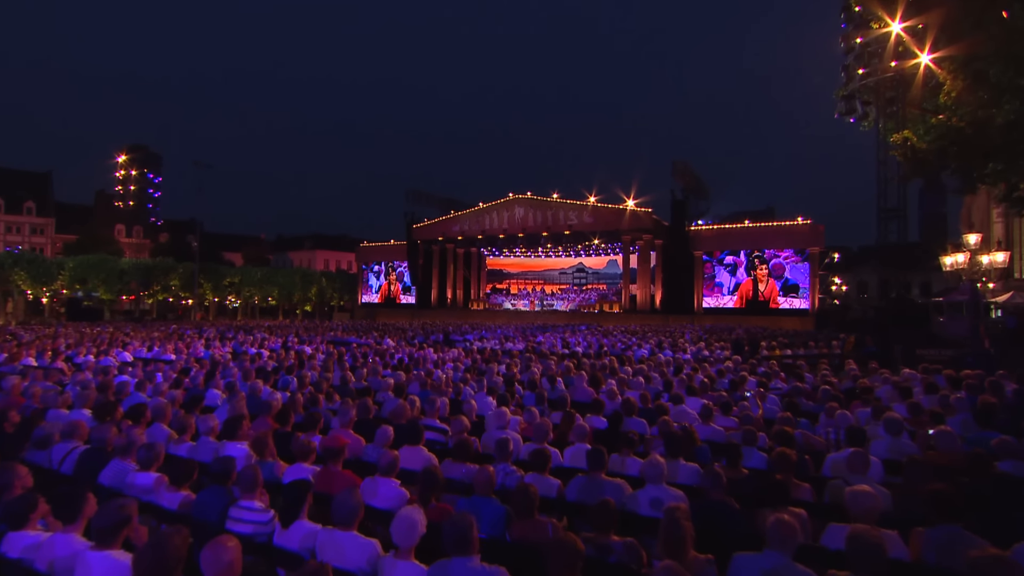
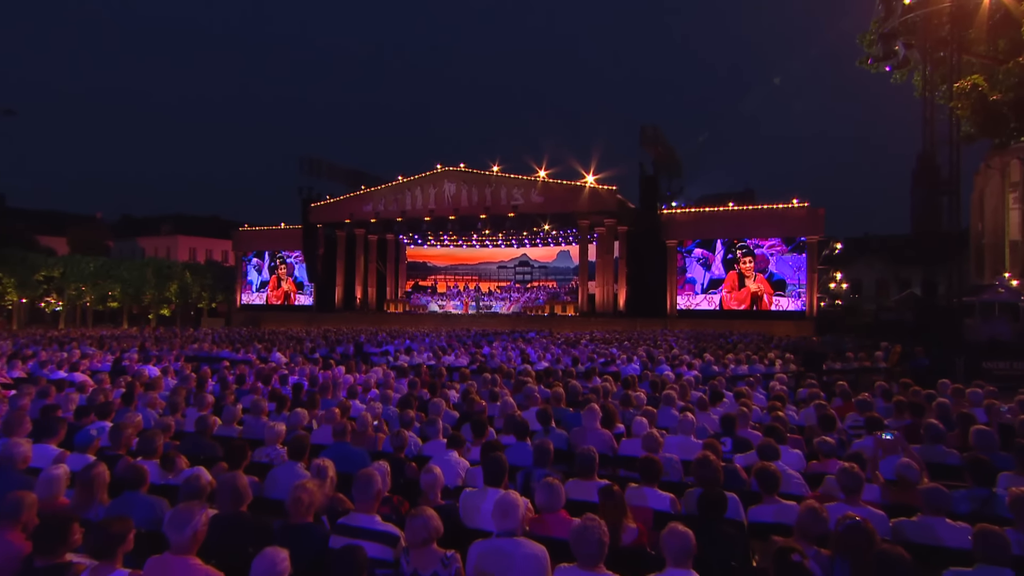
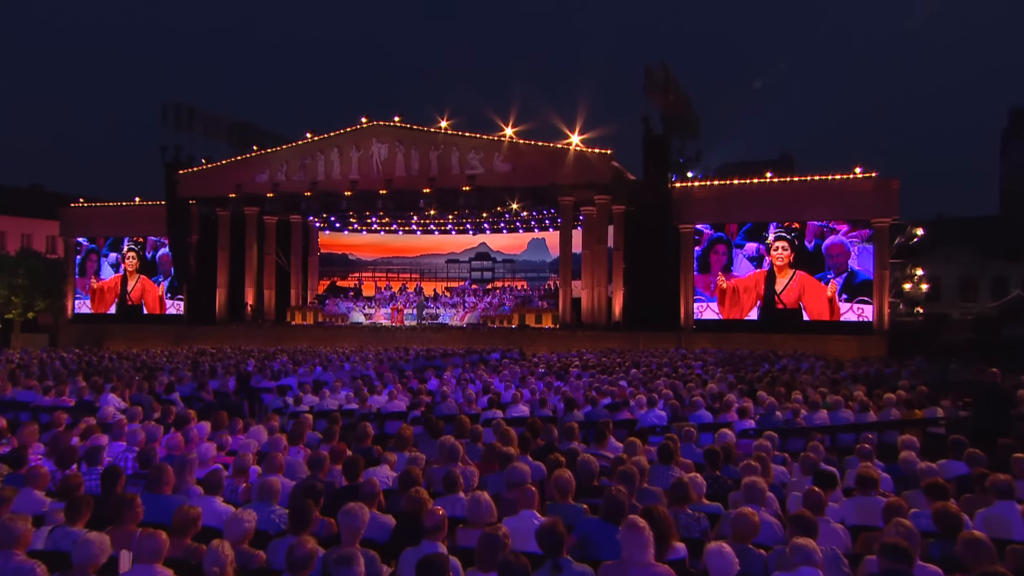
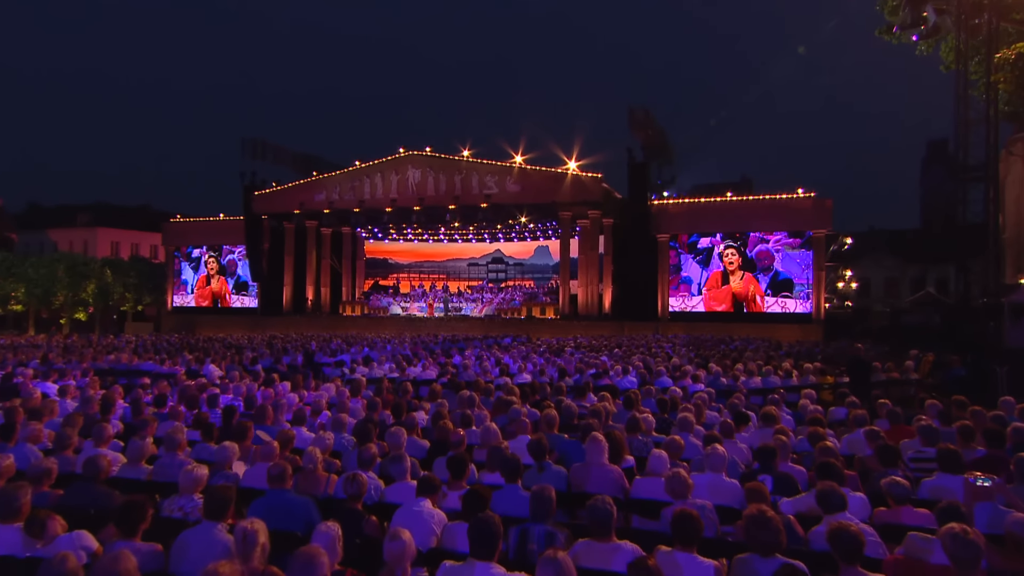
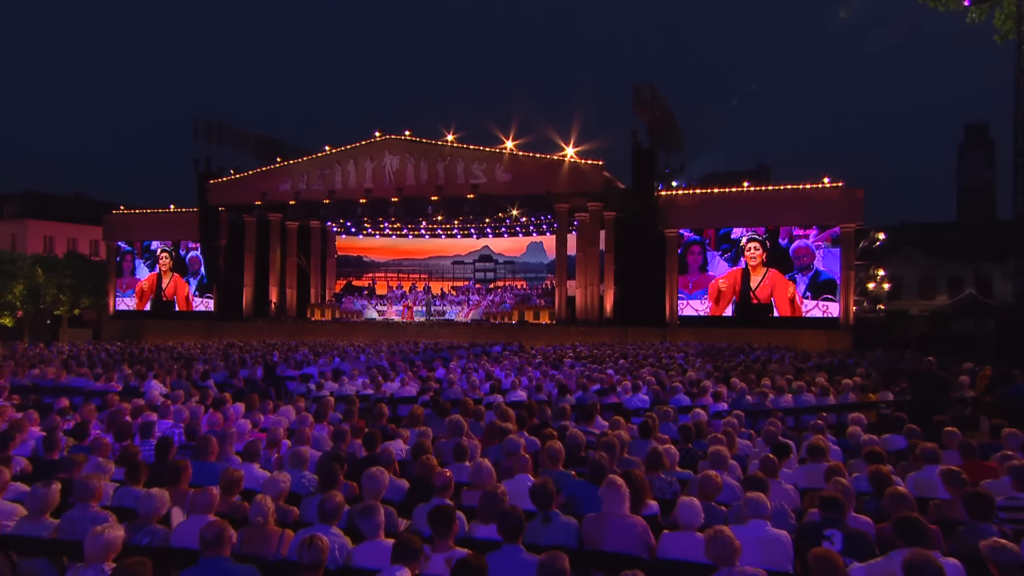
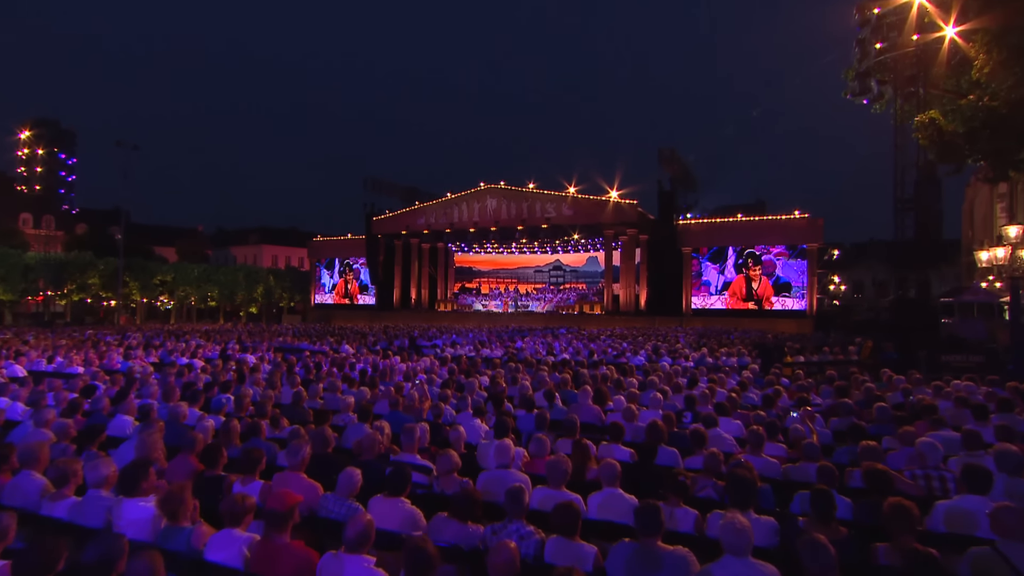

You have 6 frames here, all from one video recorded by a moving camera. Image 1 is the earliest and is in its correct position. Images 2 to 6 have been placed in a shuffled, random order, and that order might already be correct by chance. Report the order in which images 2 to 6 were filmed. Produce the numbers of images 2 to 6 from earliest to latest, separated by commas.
6, 2, 4, 5, 3
